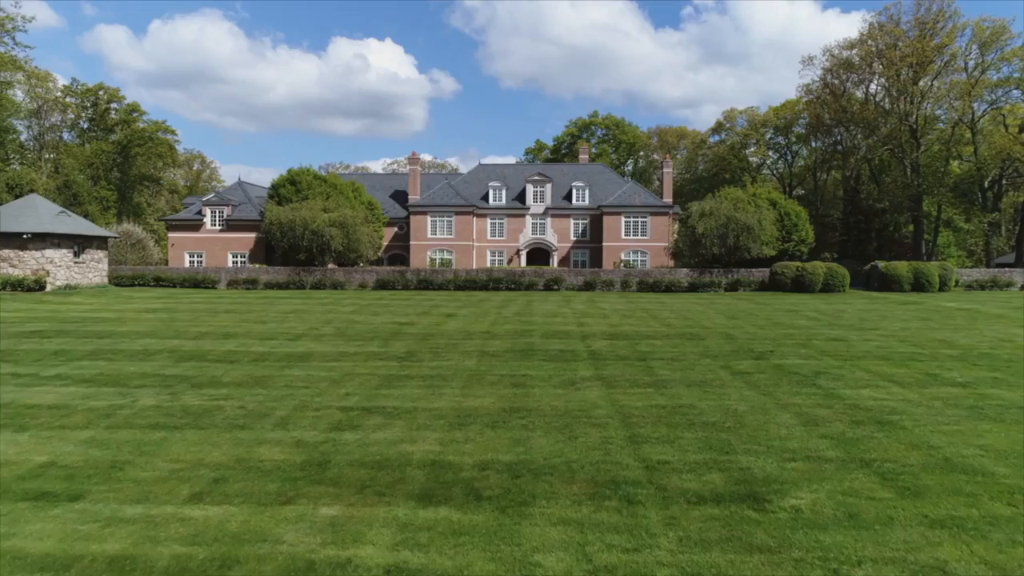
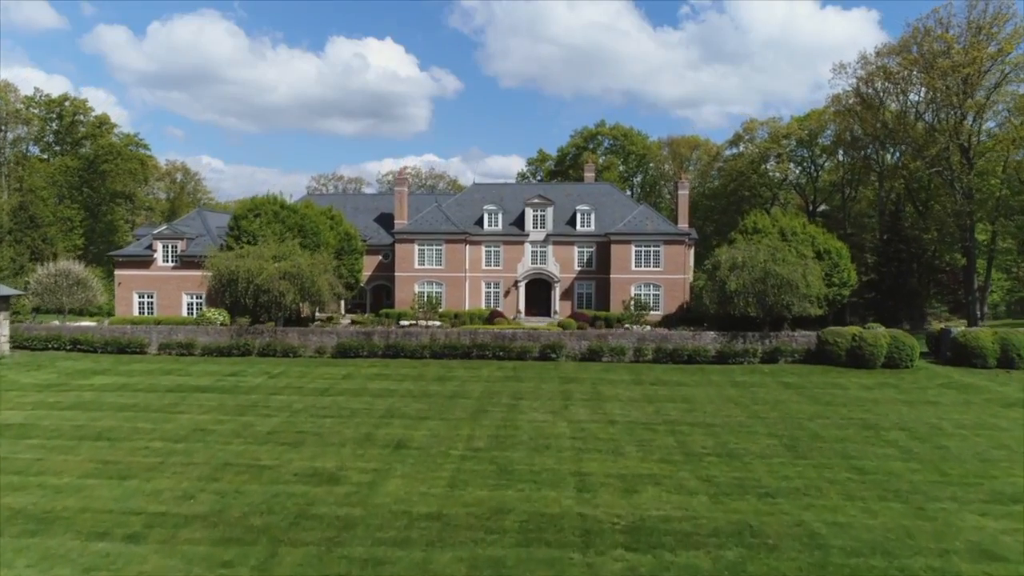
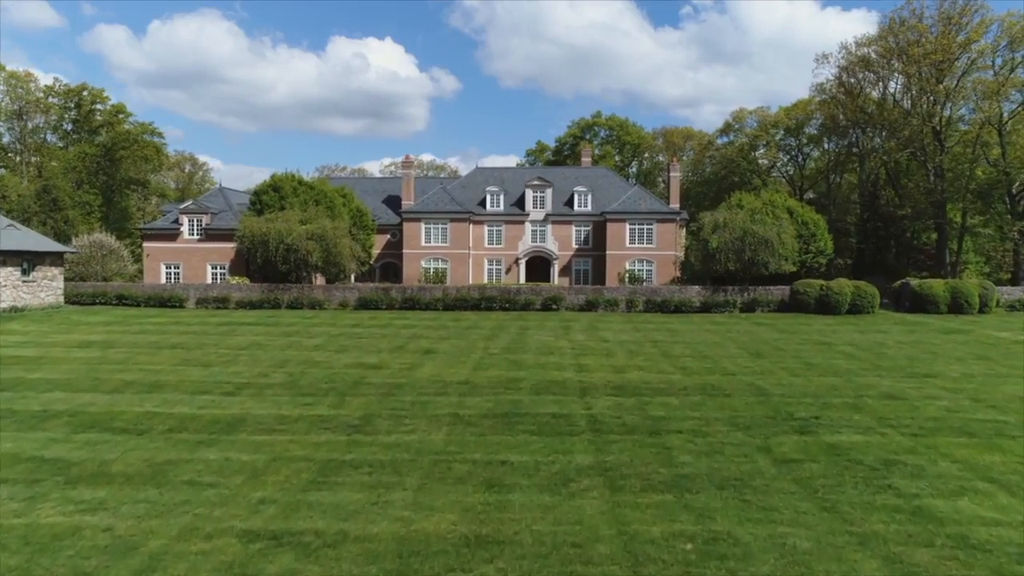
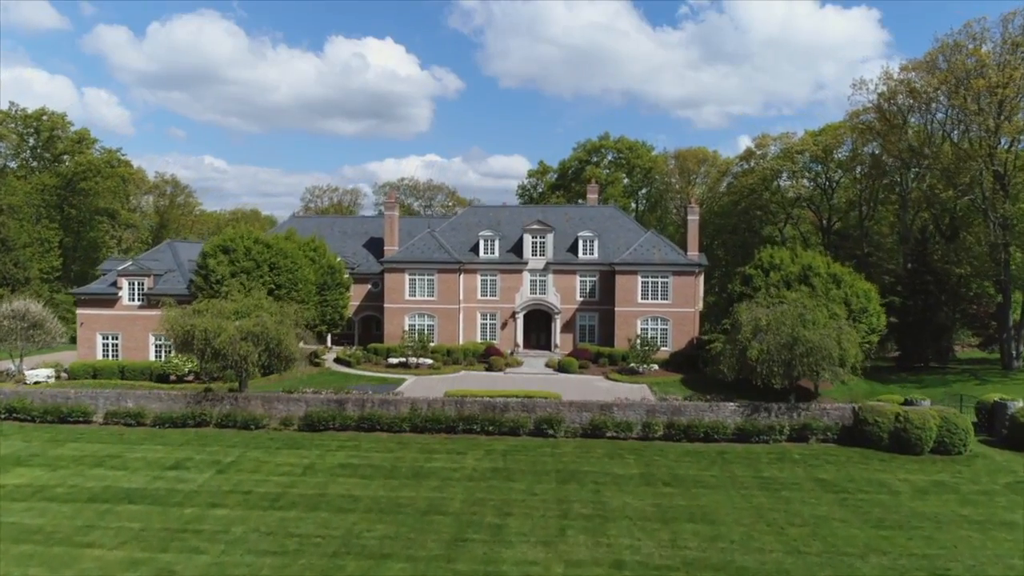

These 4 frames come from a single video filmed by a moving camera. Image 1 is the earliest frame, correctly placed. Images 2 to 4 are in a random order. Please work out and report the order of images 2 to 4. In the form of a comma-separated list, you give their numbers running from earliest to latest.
3, 2, 4
